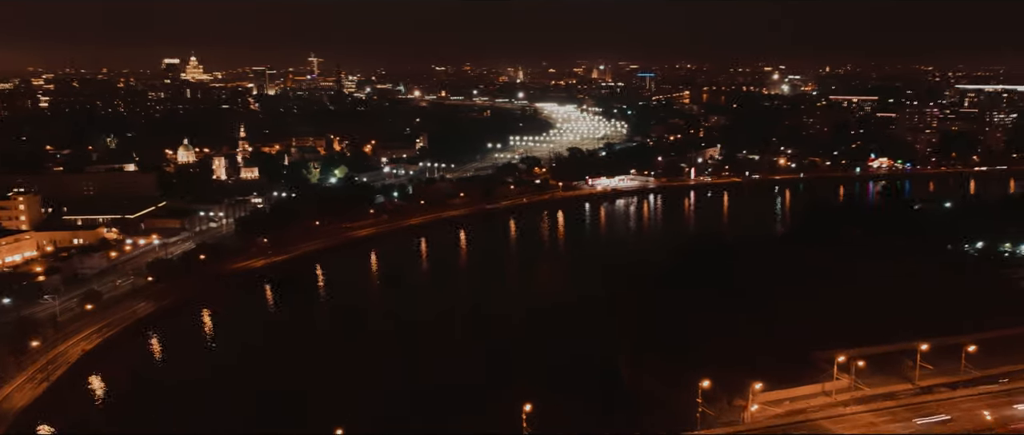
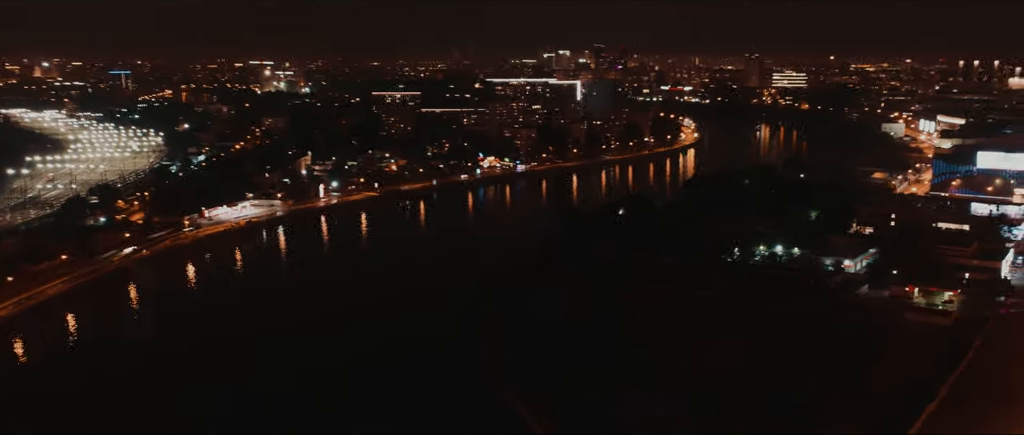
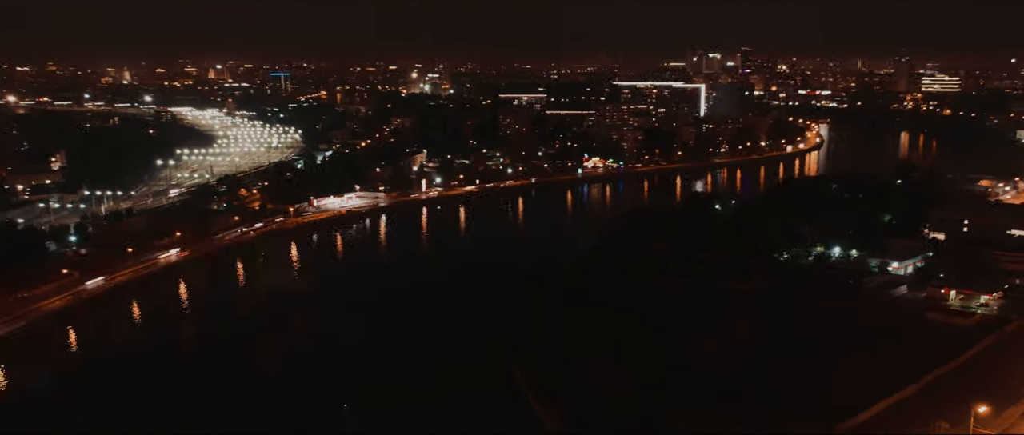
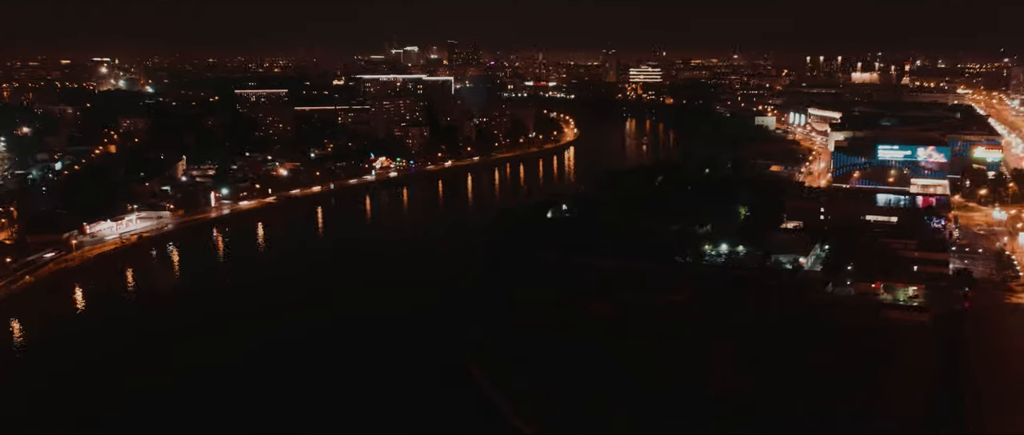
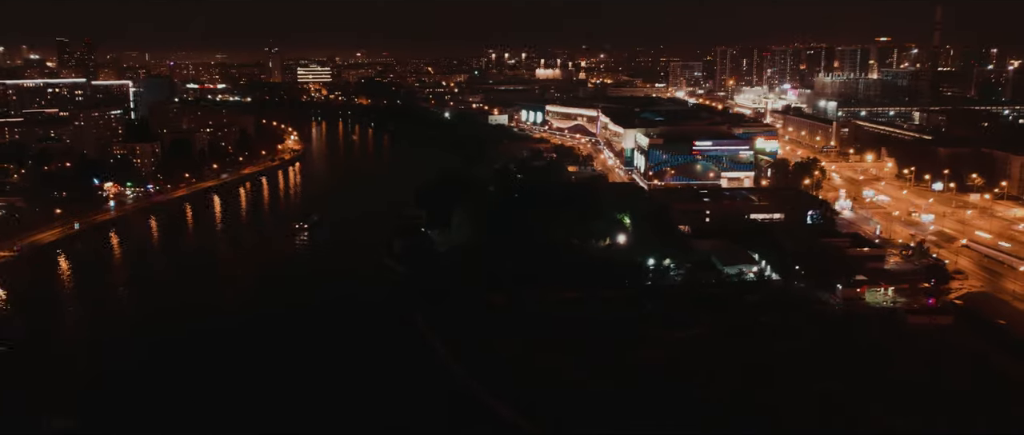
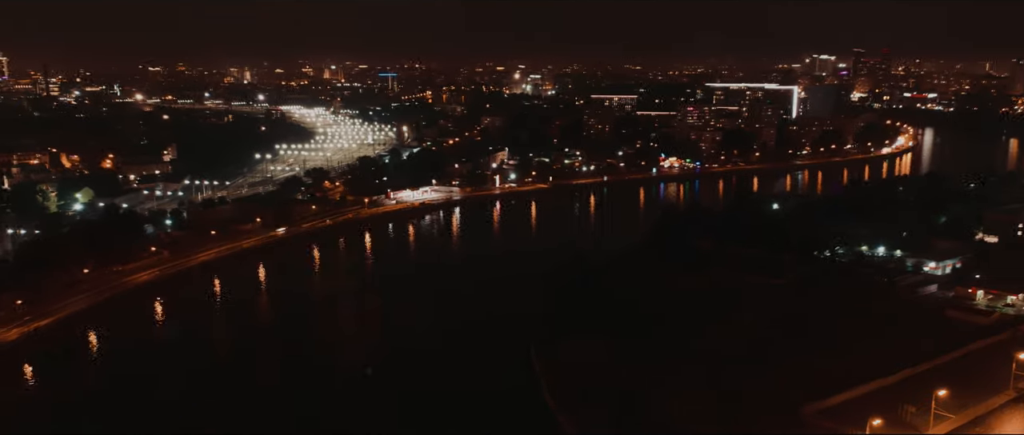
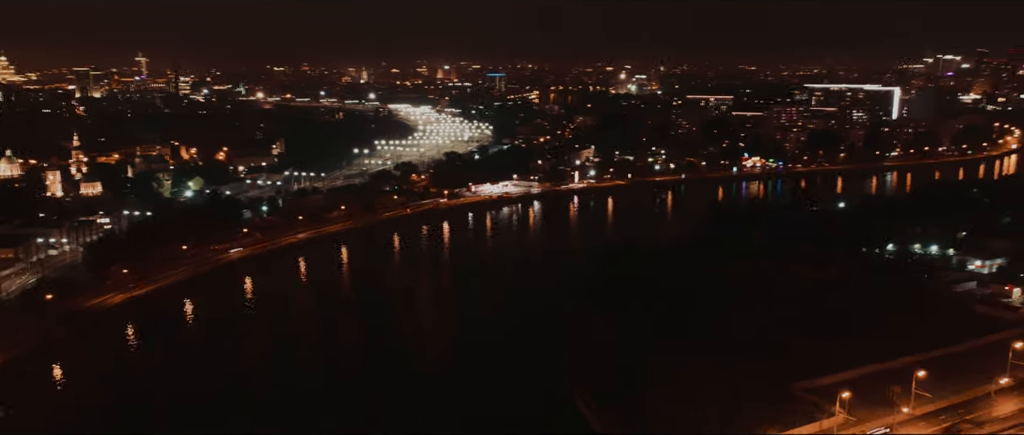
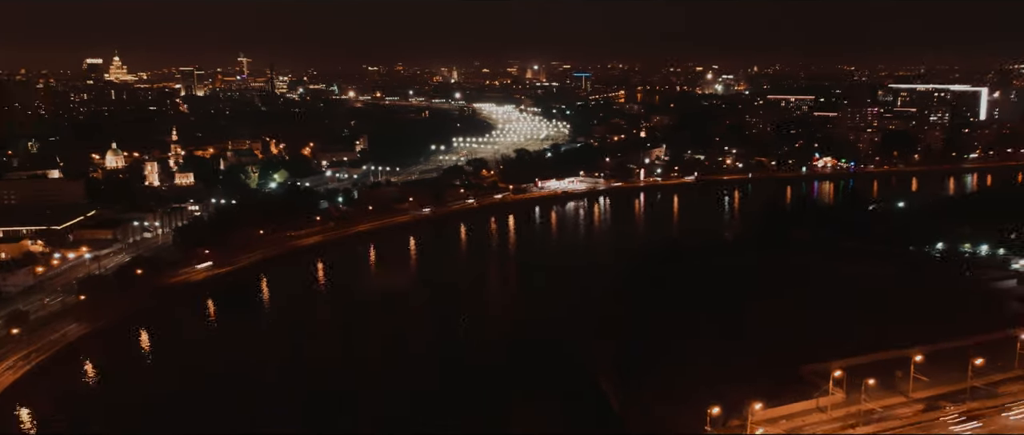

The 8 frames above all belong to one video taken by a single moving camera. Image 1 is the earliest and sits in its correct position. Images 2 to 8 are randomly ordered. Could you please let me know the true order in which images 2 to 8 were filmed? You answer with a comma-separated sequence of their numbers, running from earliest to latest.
8, 7, 6, 3, 2, 4, 5
